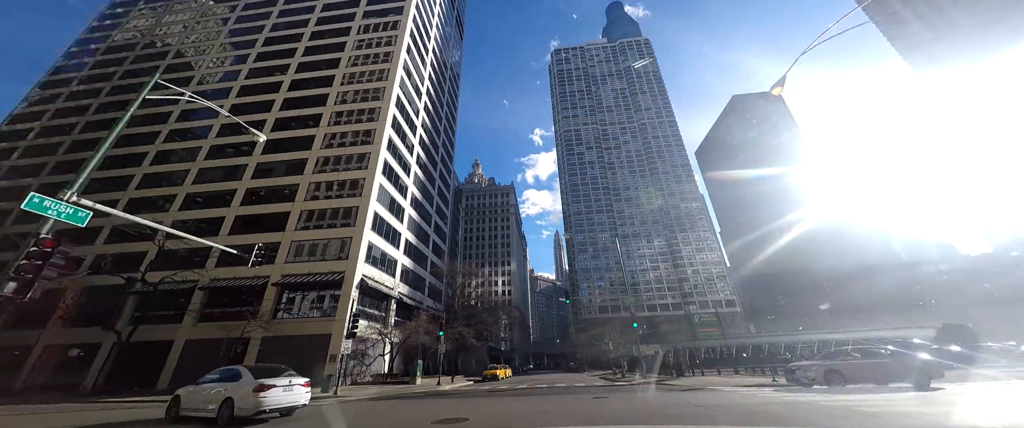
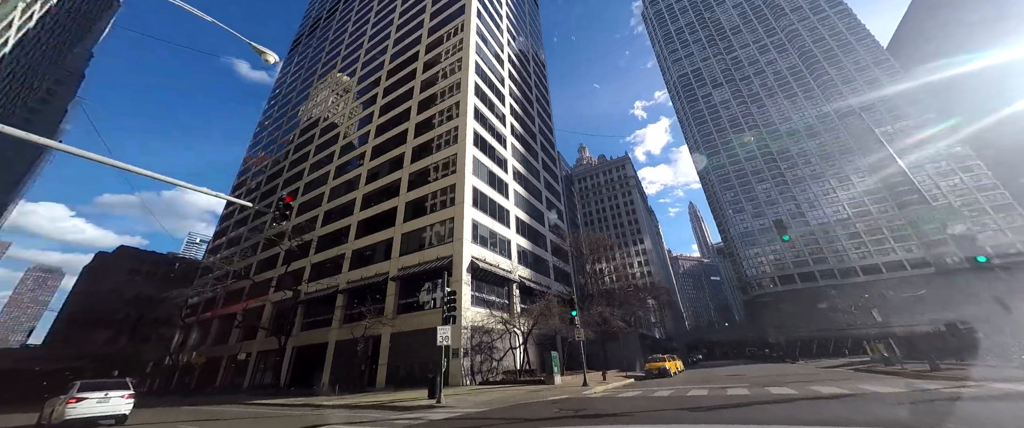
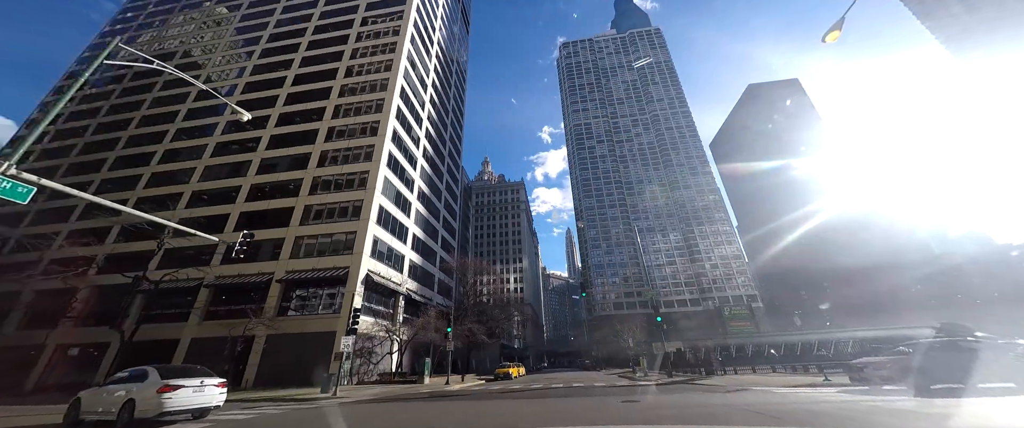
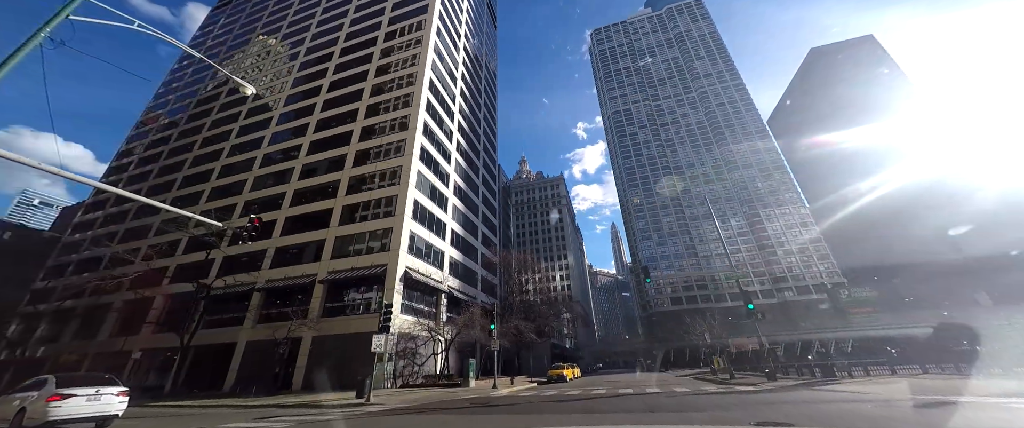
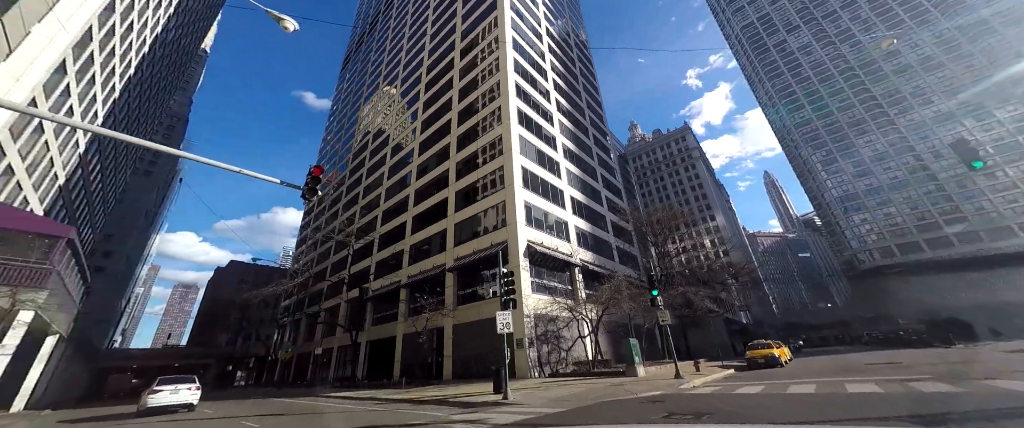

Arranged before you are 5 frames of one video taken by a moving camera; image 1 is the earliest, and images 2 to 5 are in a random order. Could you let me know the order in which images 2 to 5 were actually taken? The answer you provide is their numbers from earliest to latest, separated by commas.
3, 4, 2, 5
